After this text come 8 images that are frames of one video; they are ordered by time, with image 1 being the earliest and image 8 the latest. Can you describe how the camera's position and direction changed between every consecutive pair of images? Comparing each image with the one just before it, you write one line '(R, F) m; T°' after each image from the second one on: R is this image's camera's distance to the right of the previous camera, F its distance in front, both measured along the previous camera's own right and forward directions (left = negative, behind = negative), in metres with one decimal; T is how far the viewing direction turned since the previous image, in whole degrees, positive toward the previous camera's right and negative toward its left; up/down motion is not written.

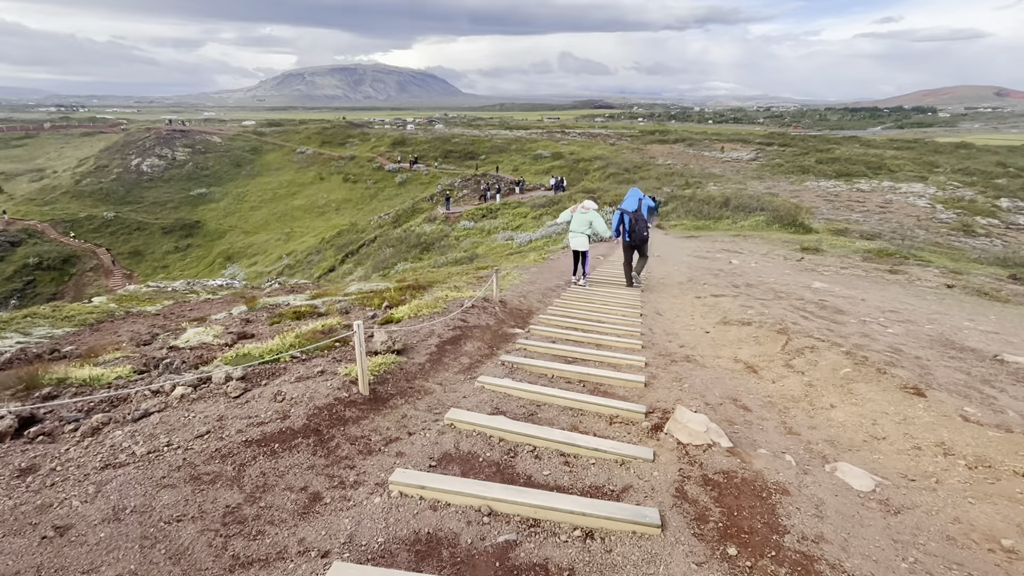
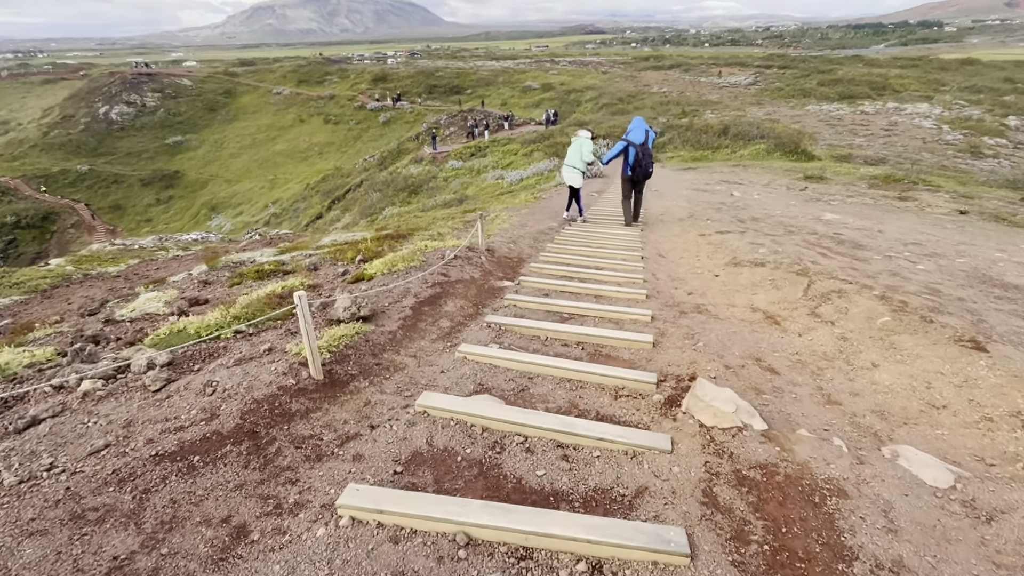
(+0.1, +1.1) m; 0°
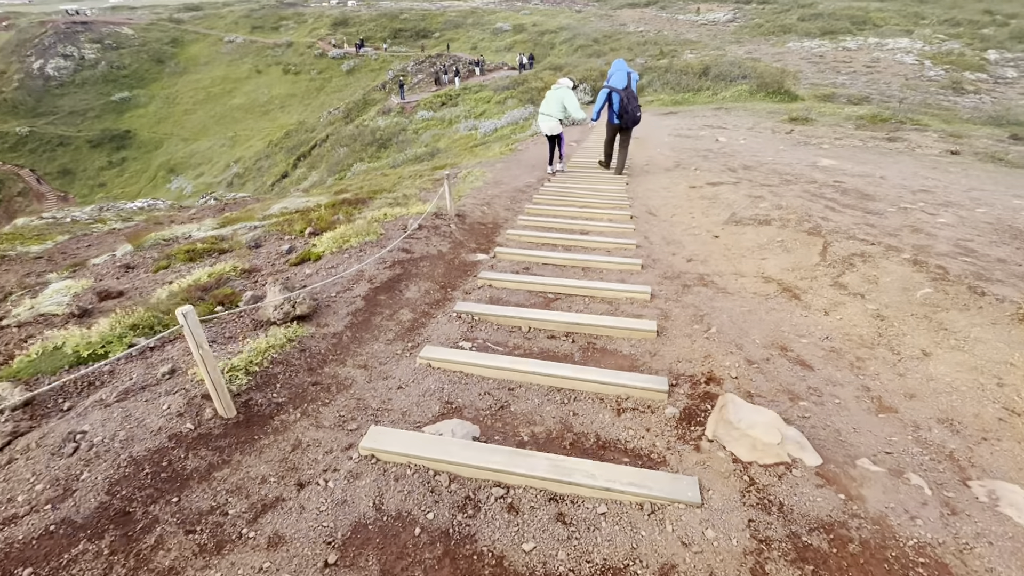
(+0.1, +1.1) m; +2°
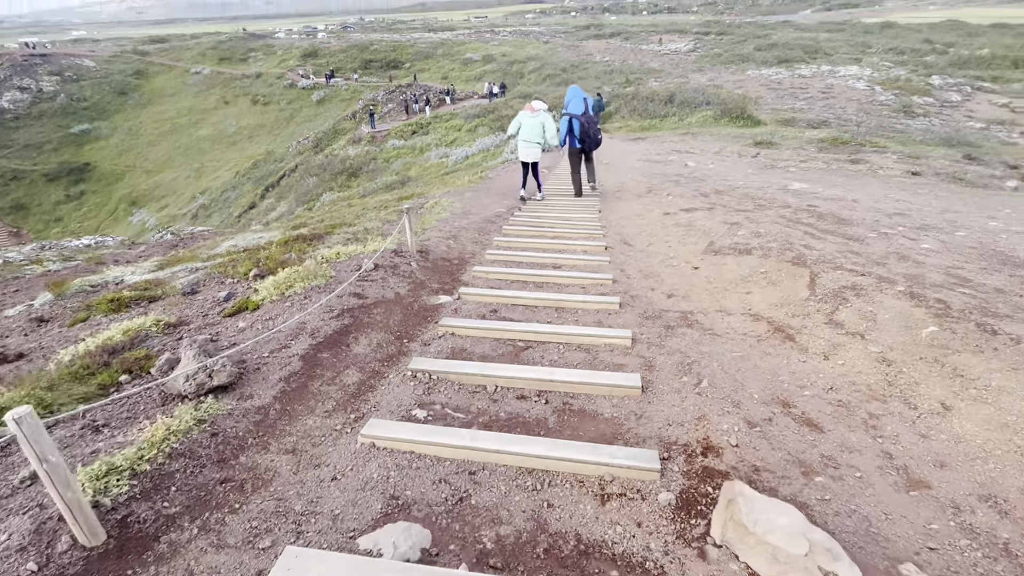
(+0.1, +0.6) m; +3°
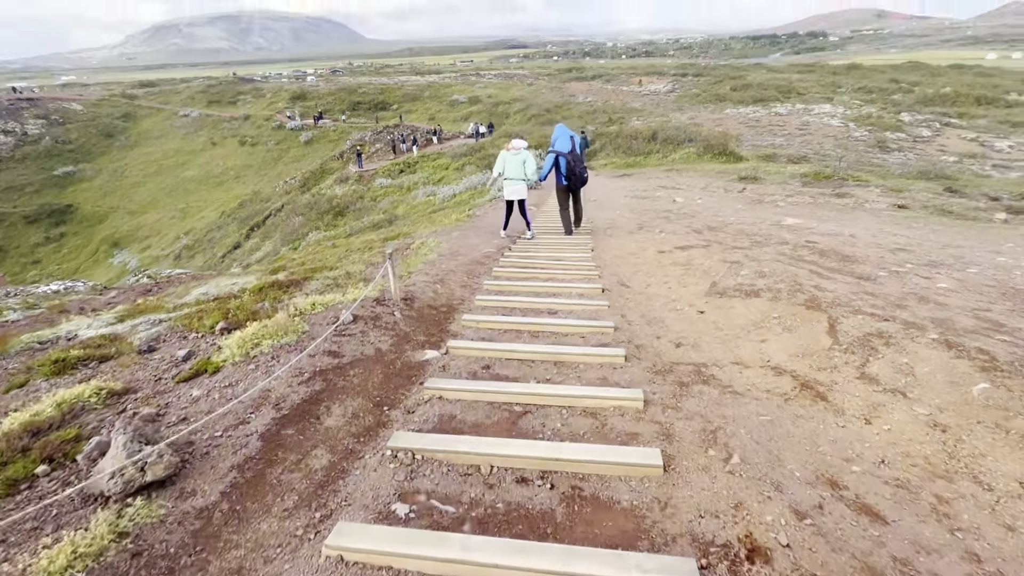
(-0.1, +0.6) m; +1°
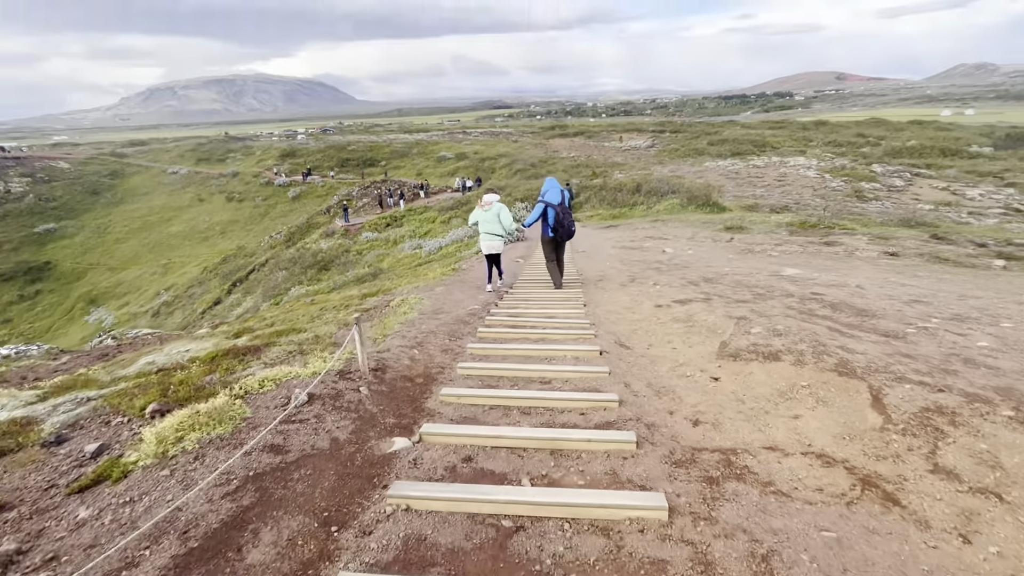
(0.0, +0.9) m; +1°
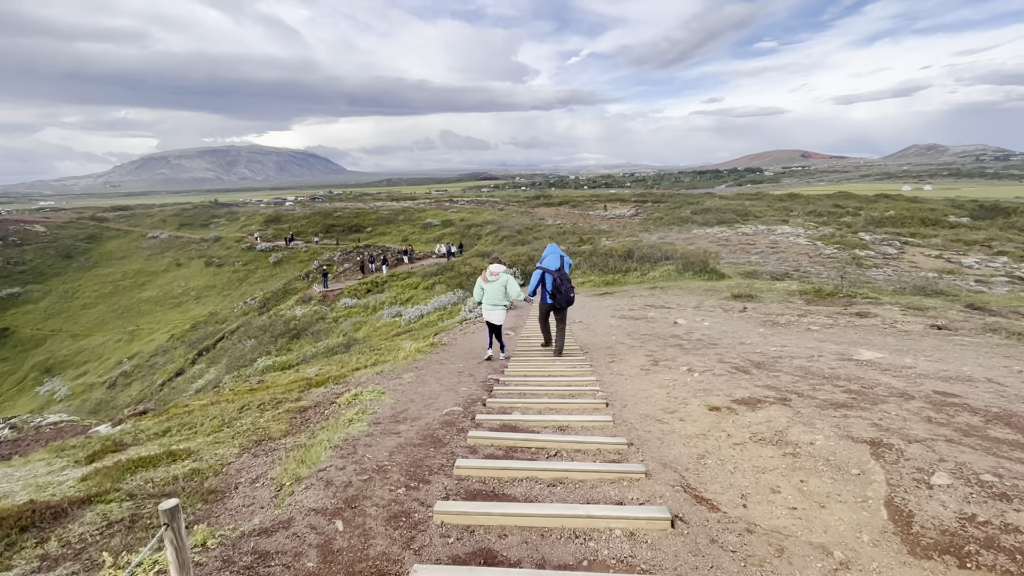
(-0.2, +3.2) m; +2°
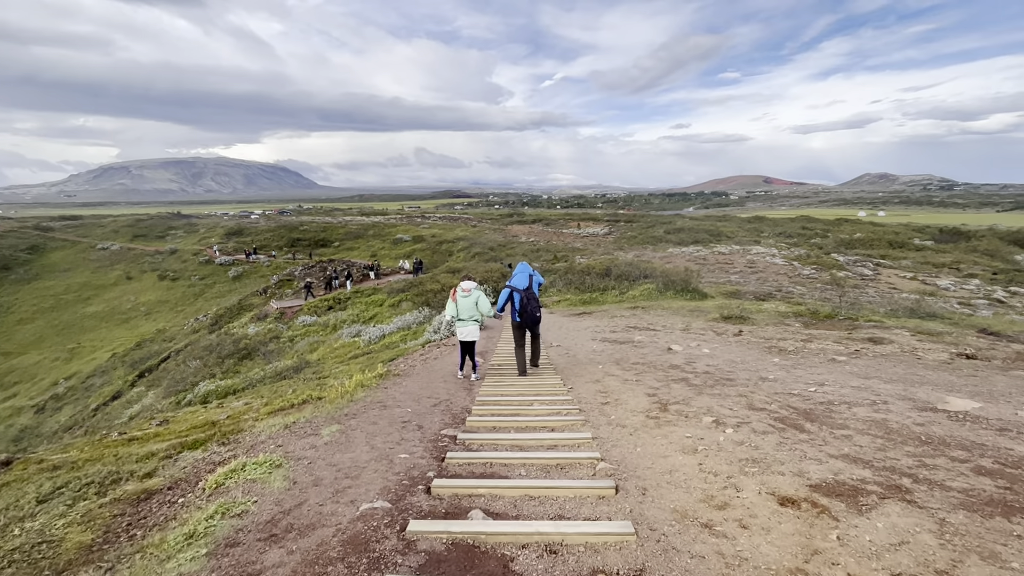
(+0.1, +3.0) m; +3°
